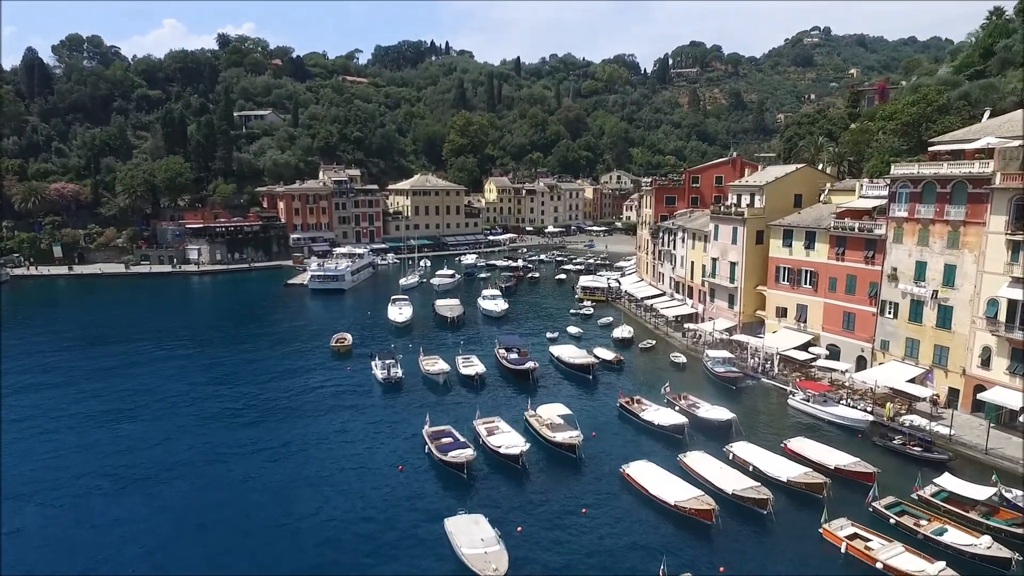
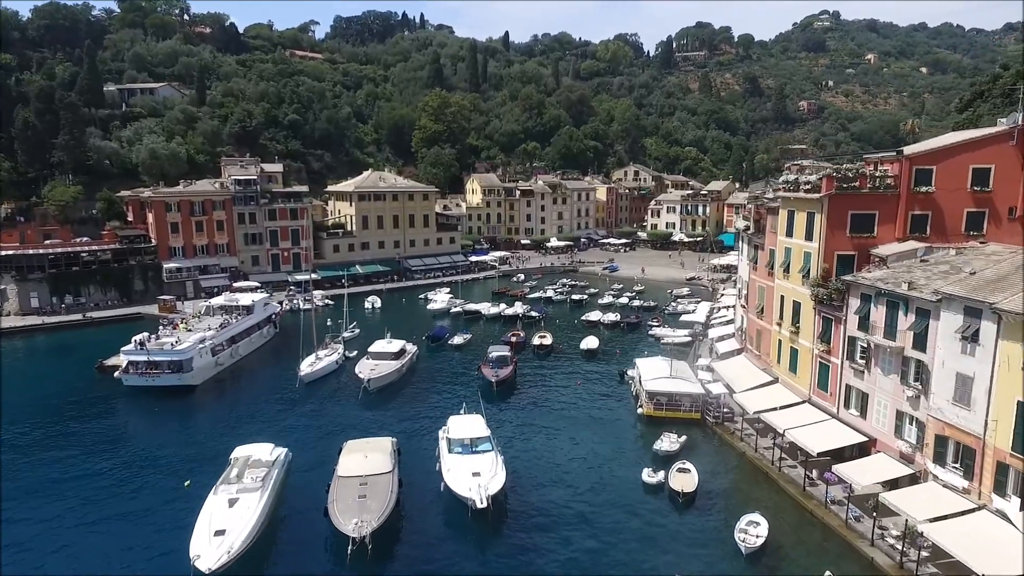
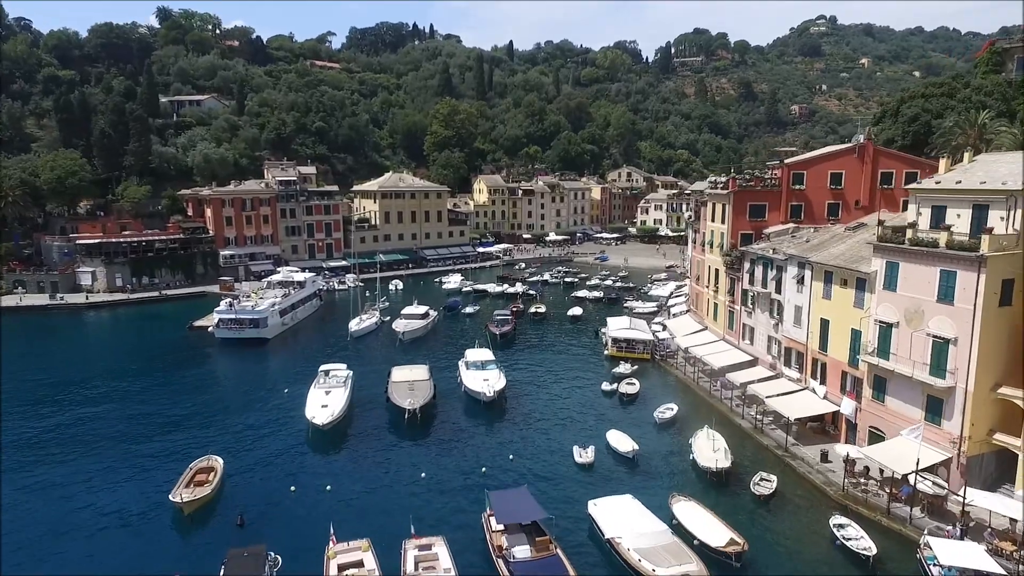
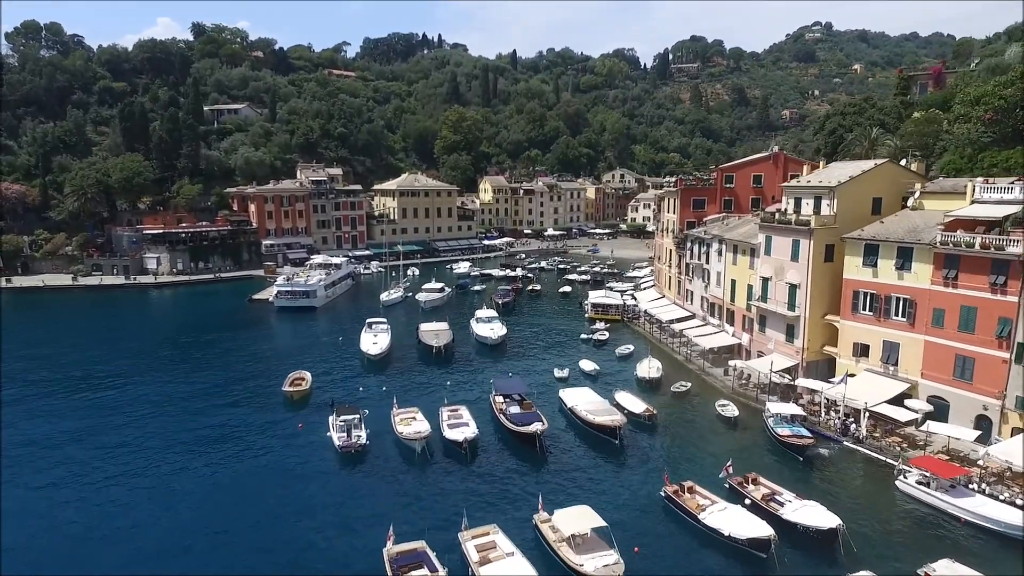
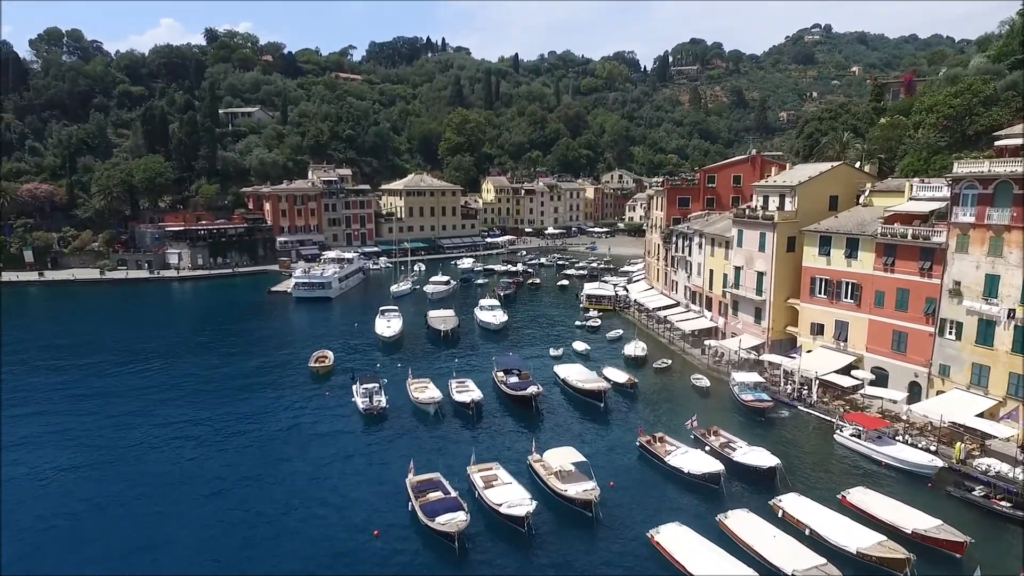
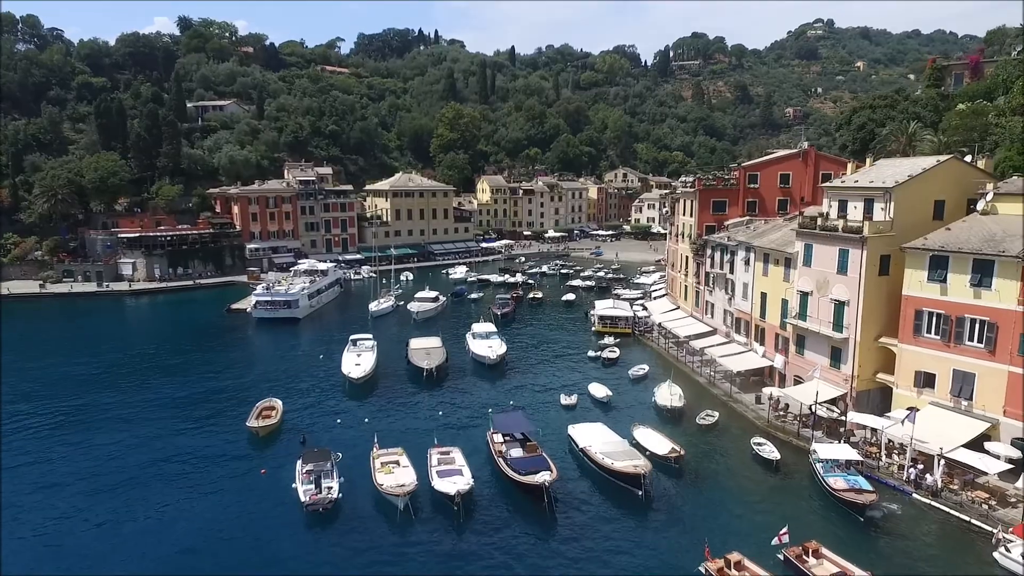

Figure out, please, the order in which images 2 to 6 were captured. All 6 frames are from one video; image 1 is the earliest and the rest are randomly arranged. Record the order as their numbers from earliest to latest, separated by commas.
5, 4, 6, 3, 2
